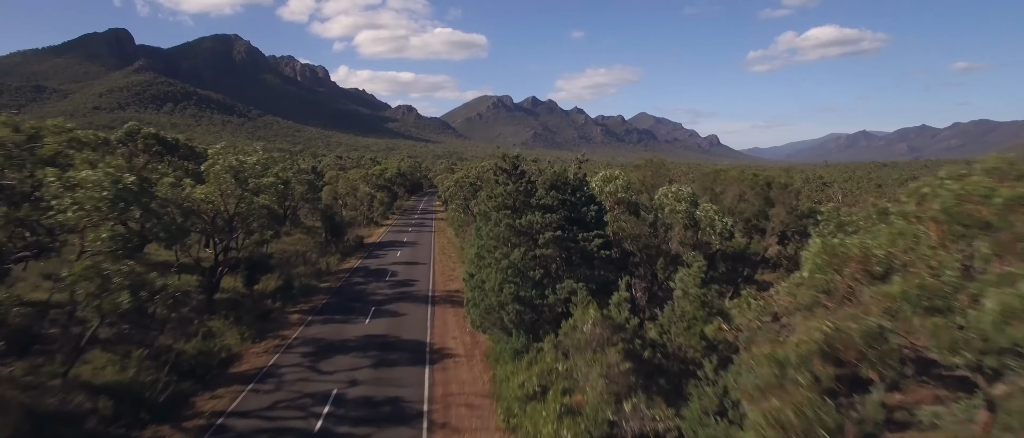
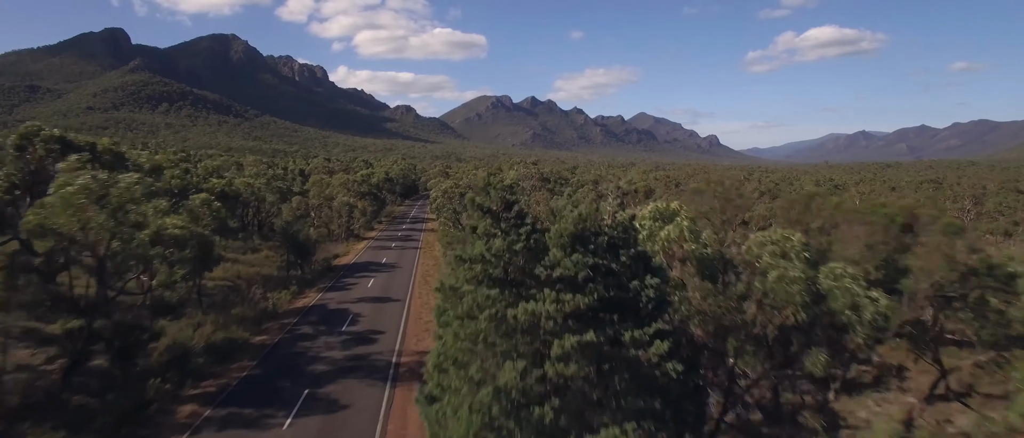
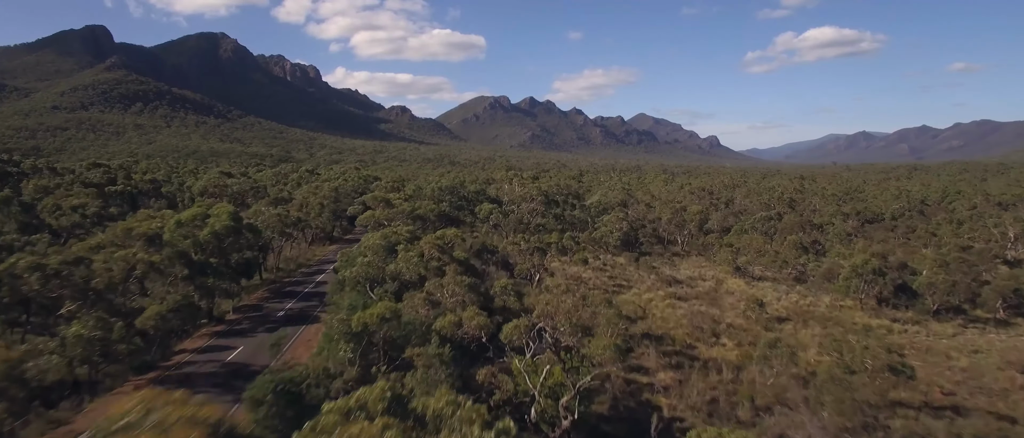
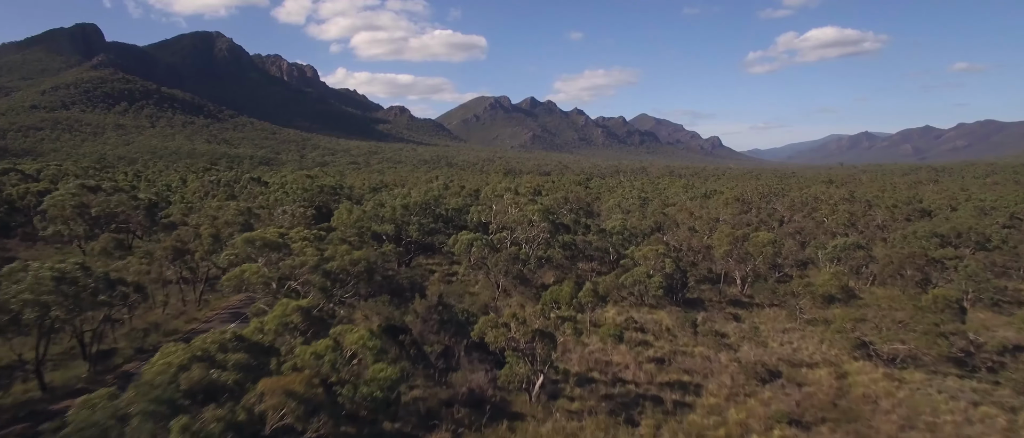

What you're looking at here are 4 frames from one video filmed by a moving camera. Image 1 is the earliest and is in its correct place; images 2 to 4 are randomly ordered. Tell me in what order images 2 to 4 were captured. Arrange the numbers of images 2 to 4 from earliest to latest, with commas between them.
2, 3, 4
